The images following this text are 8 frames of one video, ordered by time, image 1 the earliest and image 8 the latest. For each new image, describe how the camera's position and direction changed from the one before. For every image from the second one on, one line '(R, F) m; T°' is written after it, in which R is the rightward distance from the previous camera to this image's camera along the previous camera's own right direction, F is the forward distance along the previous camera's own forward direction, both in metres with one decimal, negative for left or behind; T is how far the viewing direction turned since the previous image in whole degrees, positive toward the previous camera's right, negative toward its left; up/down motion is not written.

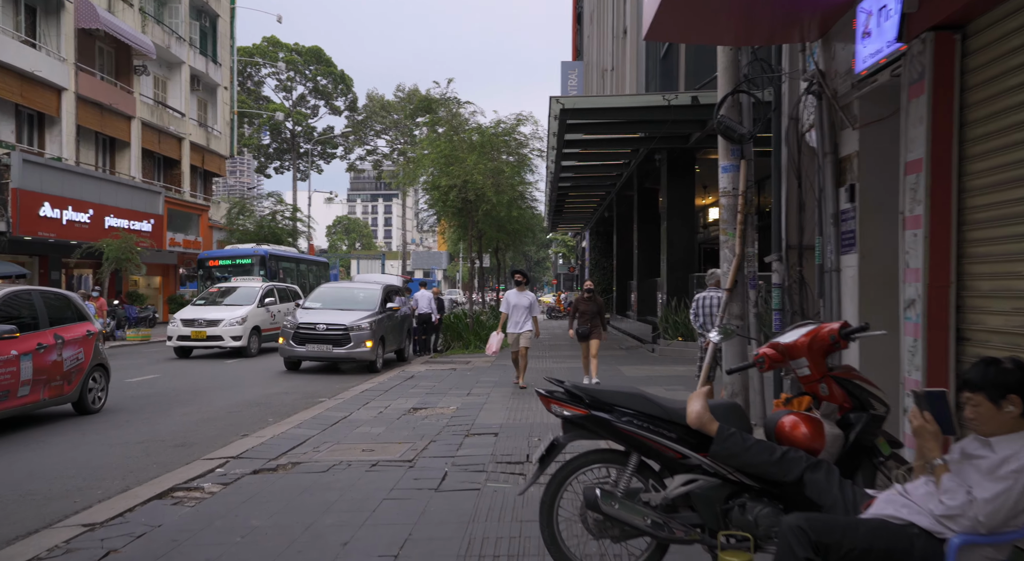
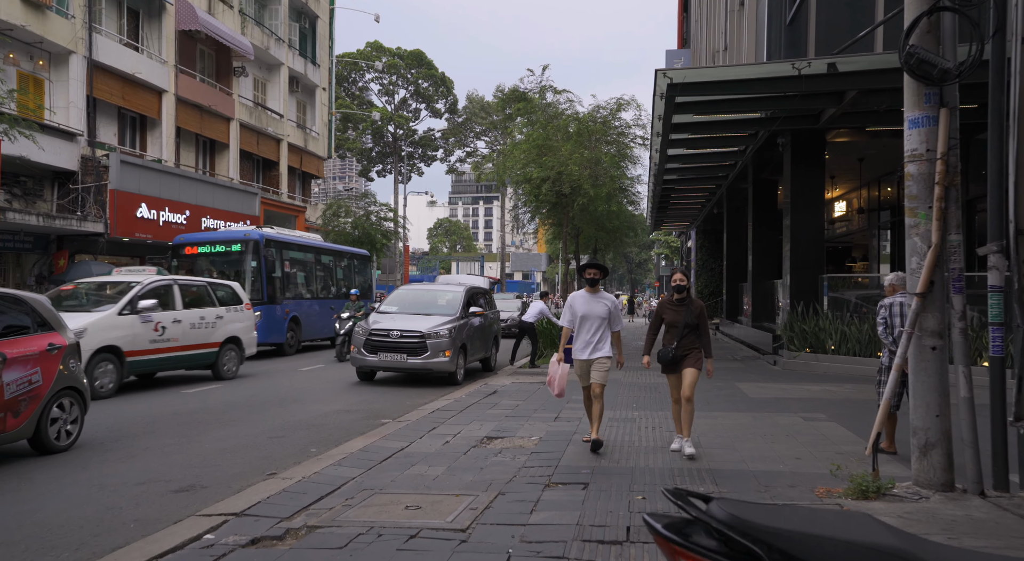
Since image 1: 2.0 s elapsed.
(0.0, +1.9) m; -8°
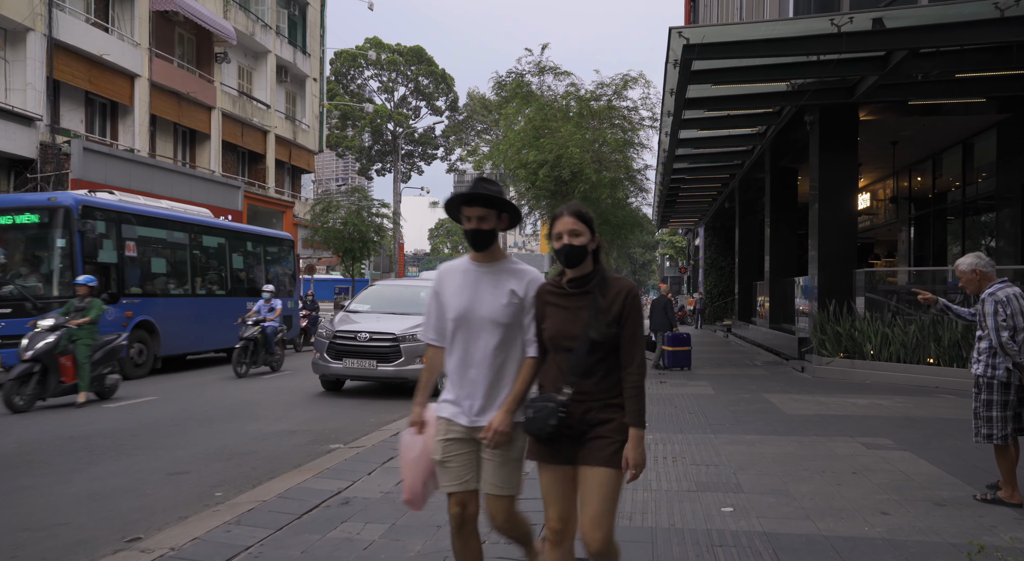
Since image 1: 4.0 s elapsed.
(+0.2, +1.9) m; 0°
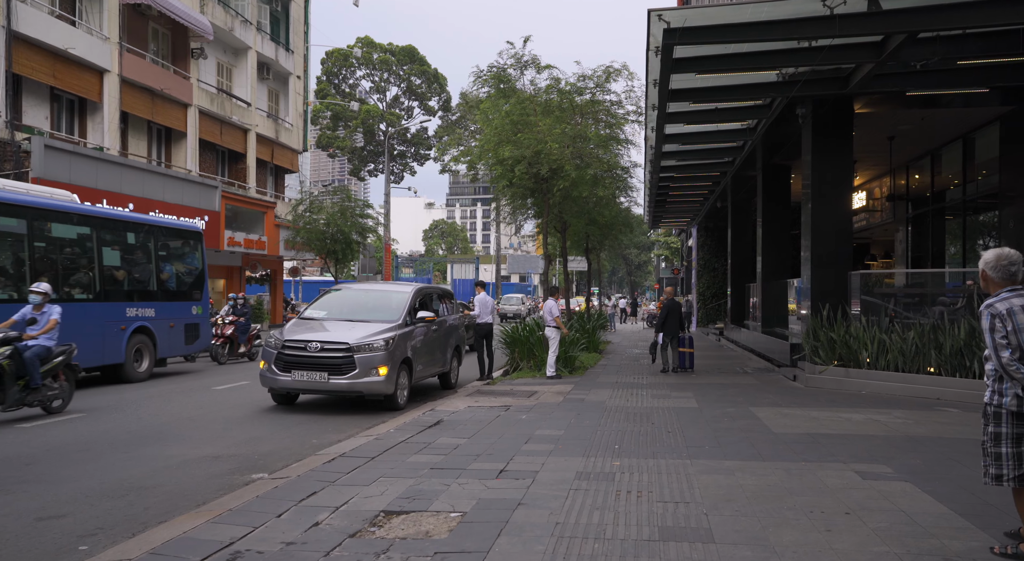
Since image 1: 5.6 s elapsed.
(+0.4, +0.9) m; 0°
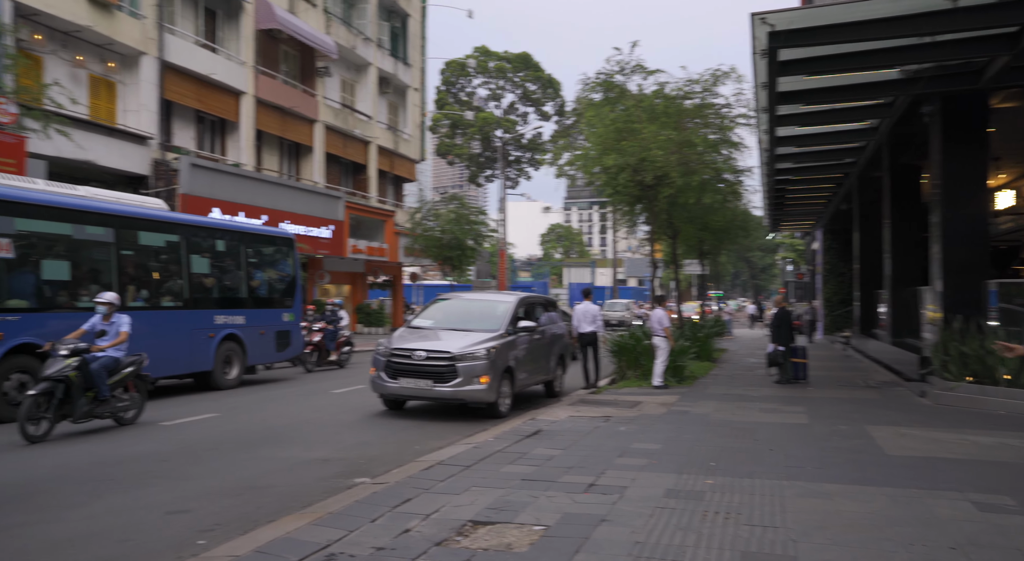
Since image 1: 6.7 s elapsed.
(+0.2, -0.1) m; -9°
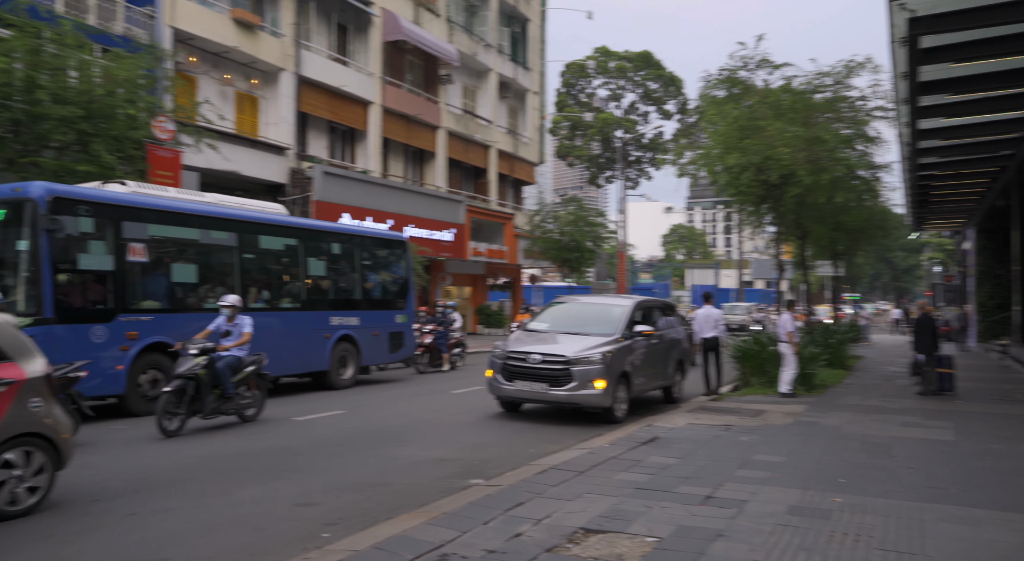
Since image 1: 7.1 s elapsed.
(+0.1, 0.0) m; -9°
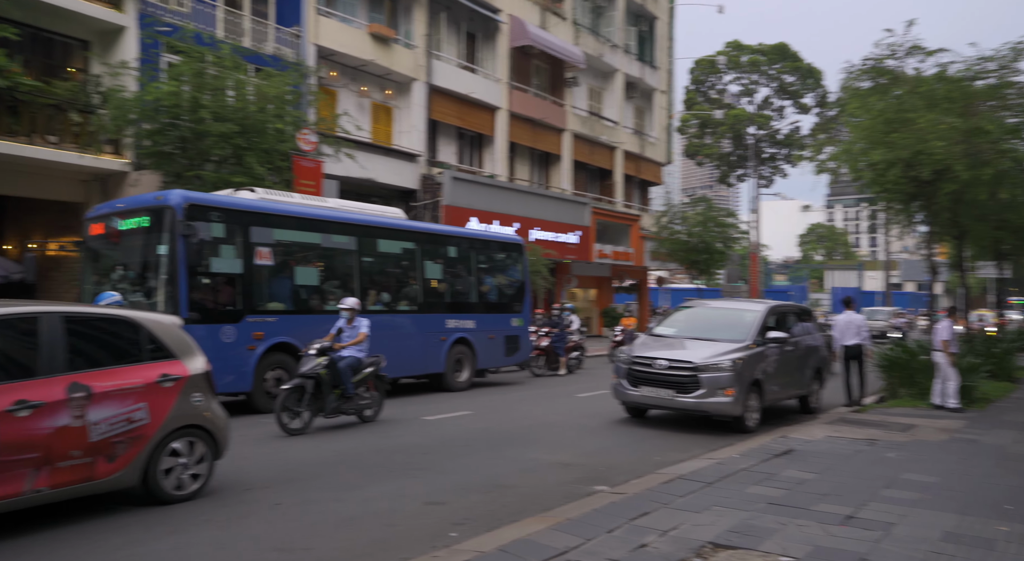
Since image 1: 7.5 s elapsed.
(0.0, 0.0) m; -9°
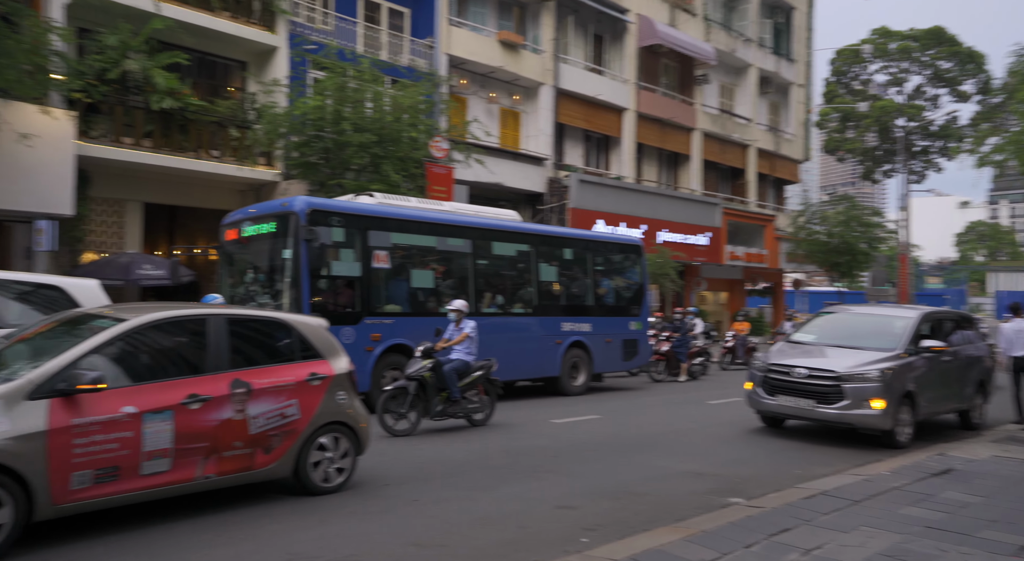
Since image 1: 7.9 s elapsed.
(0.0, 0.0) m; -9°
